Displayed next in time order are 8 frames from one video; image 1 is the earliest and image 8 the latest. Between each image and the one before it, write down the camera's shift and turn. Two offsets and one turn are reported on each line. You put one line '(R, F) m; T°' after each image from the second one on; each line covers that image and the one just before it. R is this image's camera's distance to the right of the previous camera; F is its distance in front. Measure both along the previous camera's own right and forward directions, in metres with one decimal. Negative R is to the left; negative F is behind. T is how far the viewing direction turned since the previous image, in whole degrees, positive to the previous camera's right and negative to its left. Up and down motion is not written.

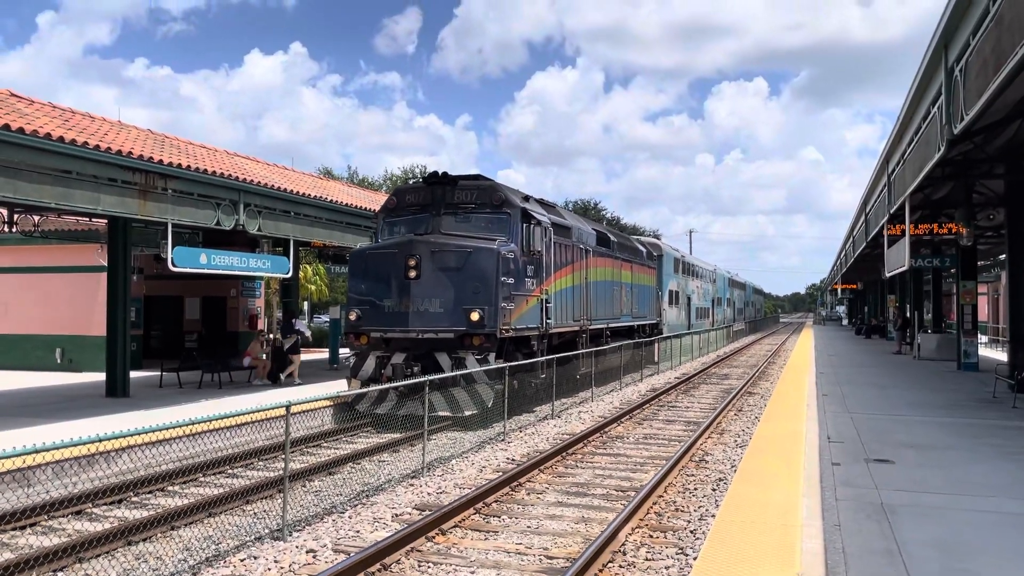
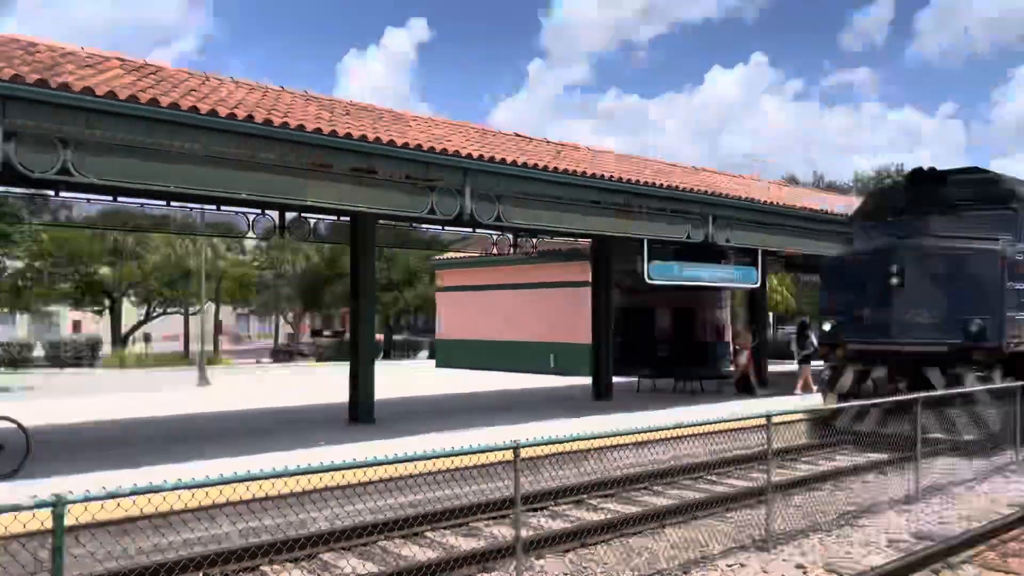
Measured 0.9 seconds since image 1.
(-0.3, -0.1) m; -30°
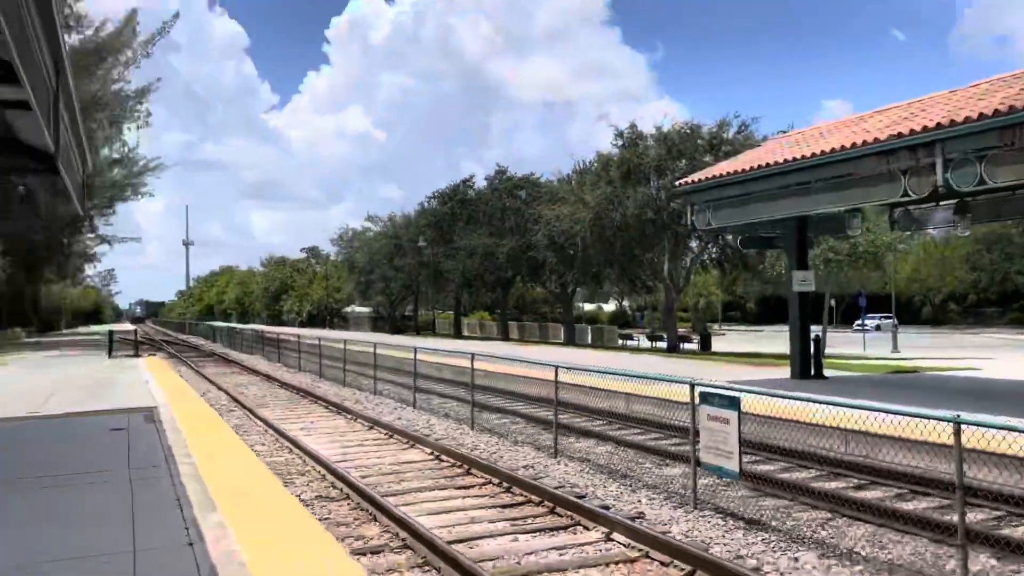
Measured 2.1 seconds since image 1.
(+3.8, +0.3) m; -49°
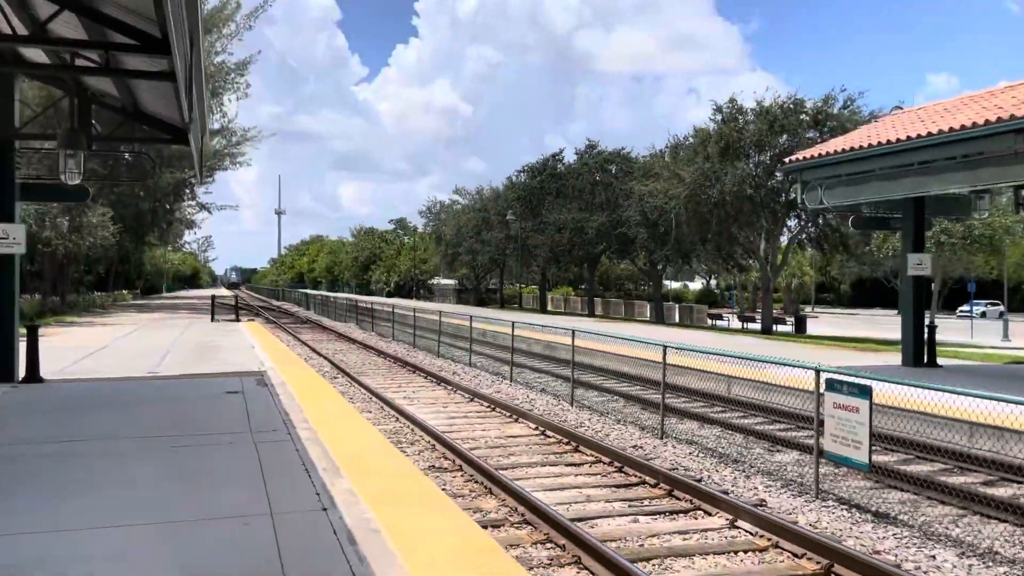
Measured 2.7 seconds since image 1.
(-0.3, +0.1) m; -5°
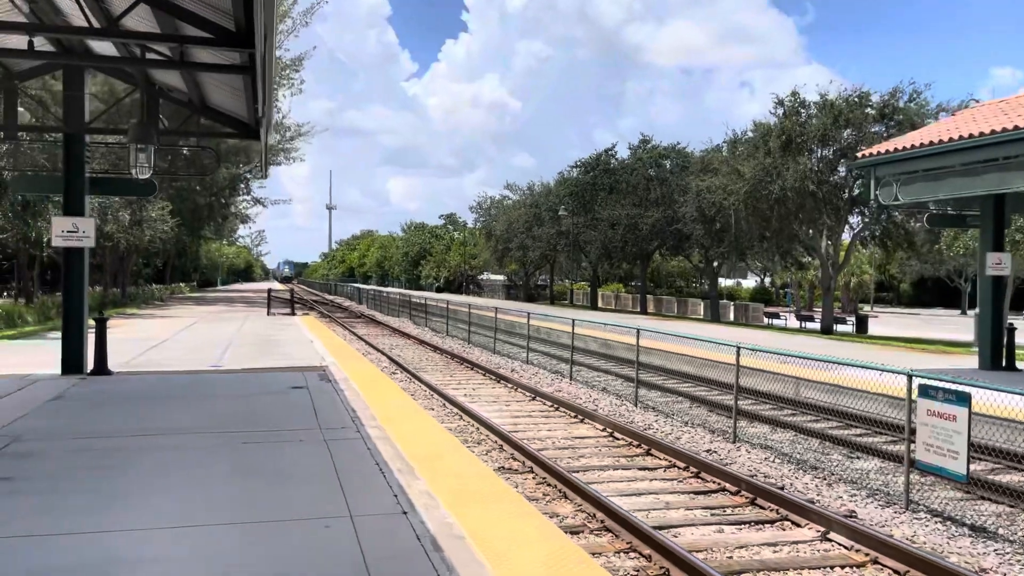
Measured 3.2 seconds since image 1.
(-0.2, +0.2) m; -3°
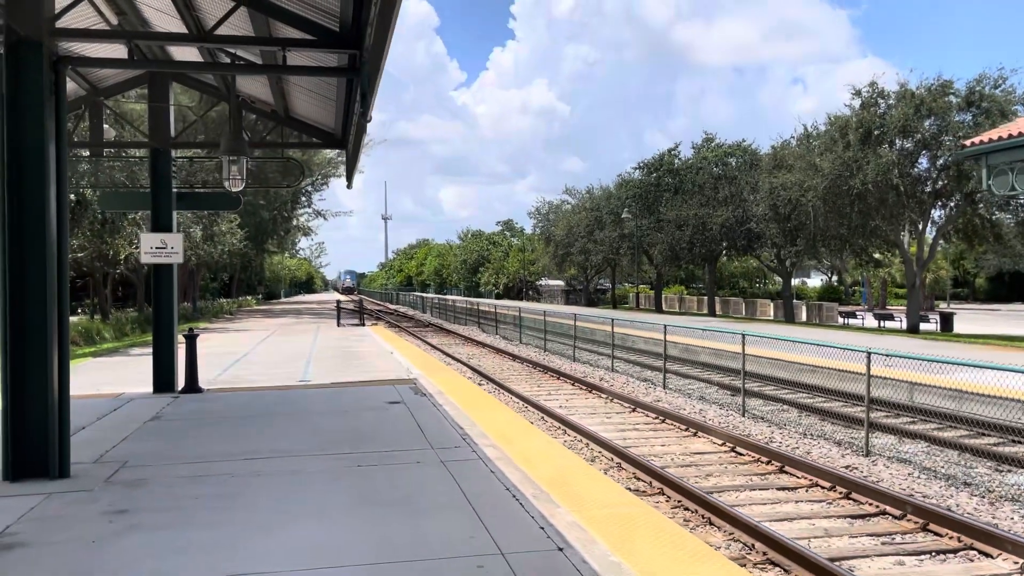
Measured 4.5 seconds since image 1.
(-0.5, +0.5) m; -4°
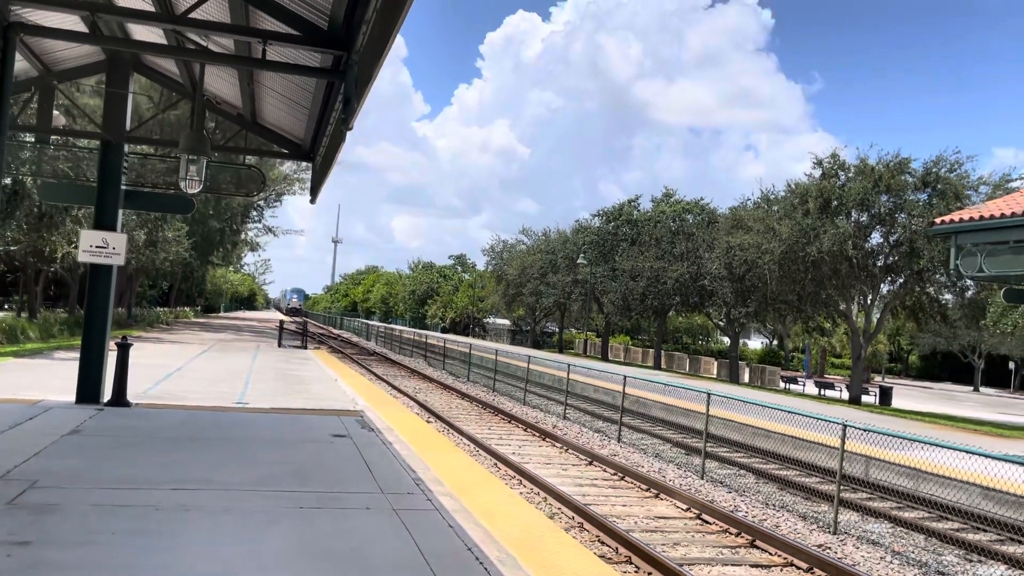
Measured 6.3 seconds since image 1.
(-0.2, +0.5) m; +4°
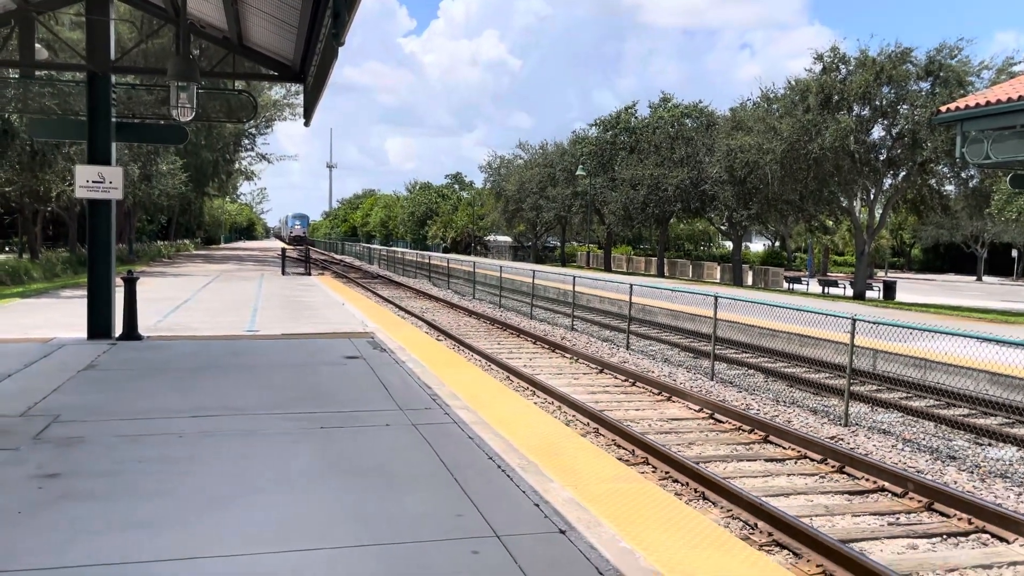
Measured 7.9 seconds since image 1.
(0.0, 0.0) m; 0°
